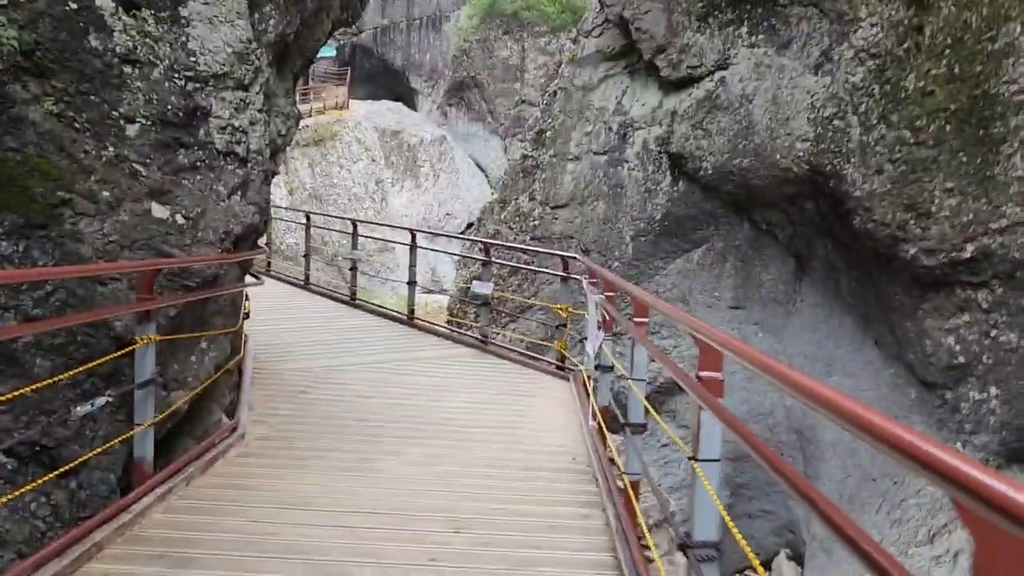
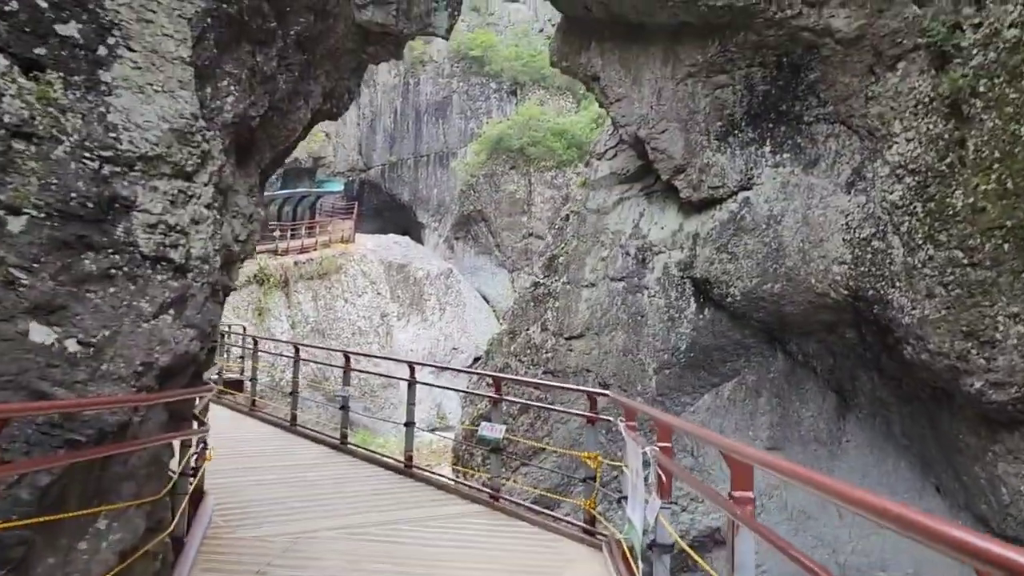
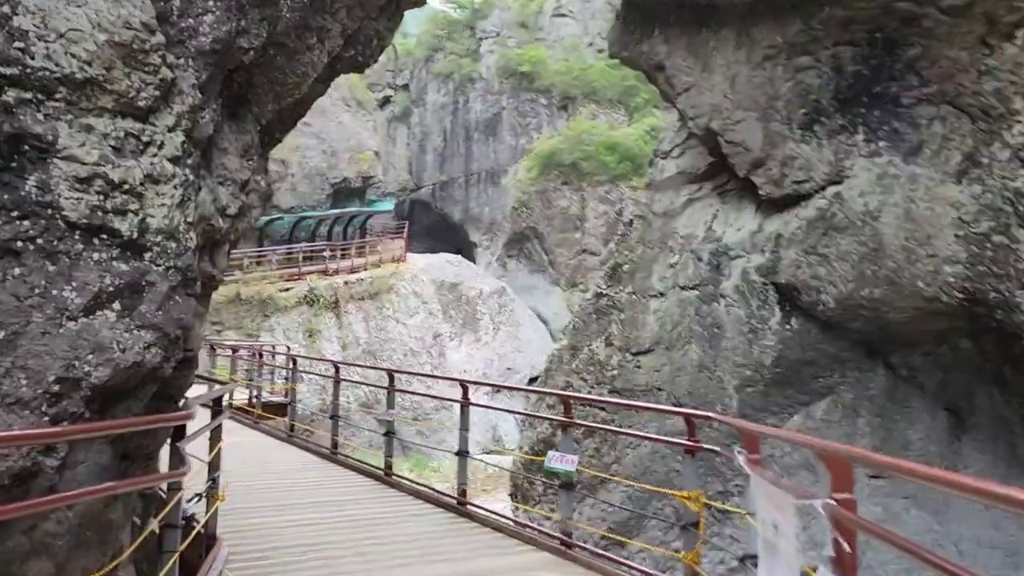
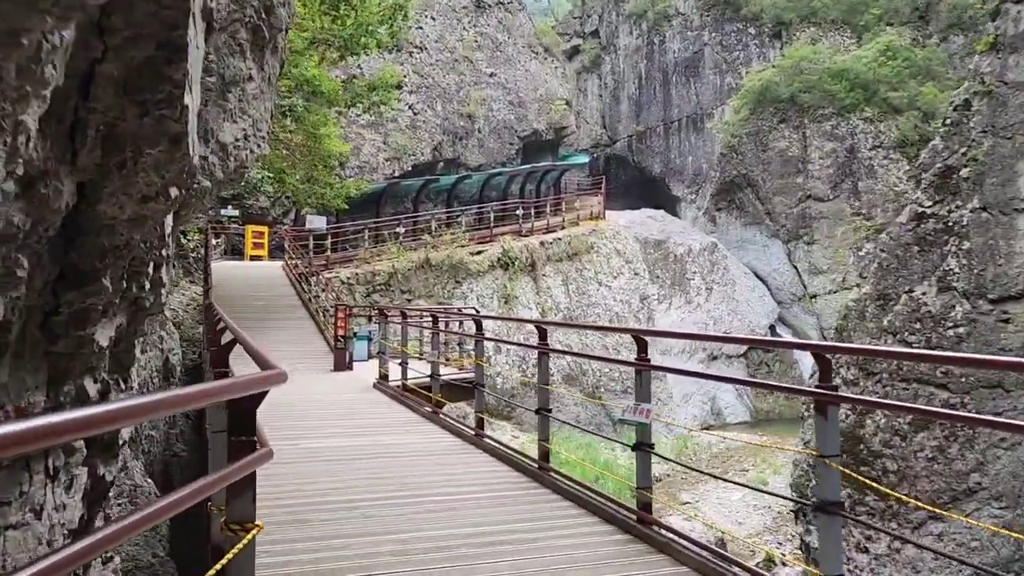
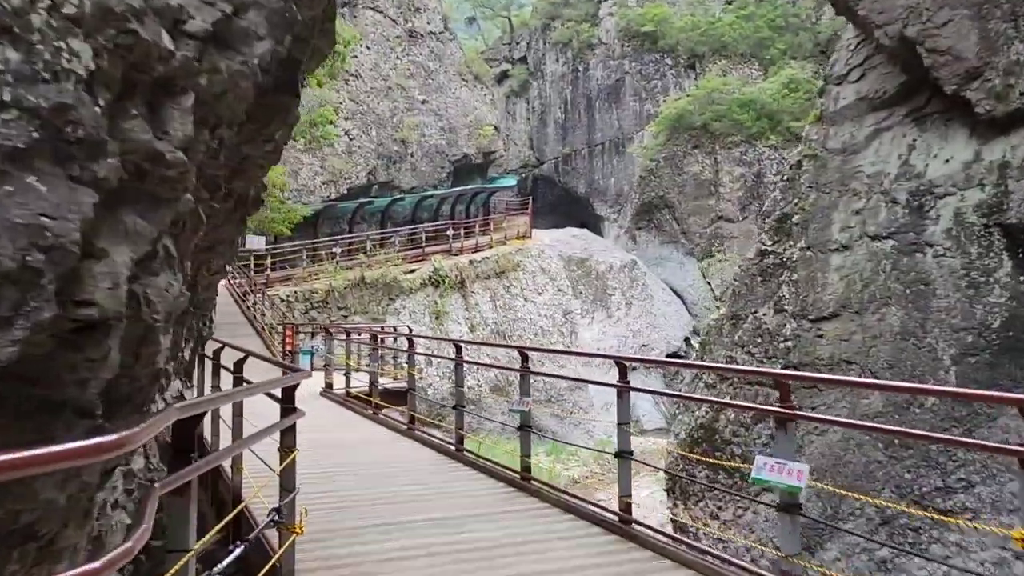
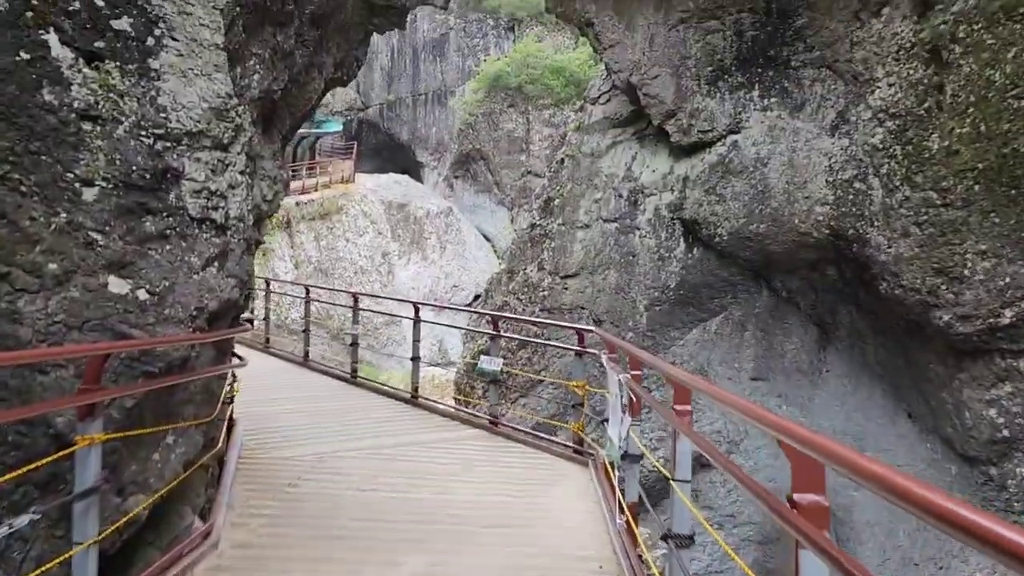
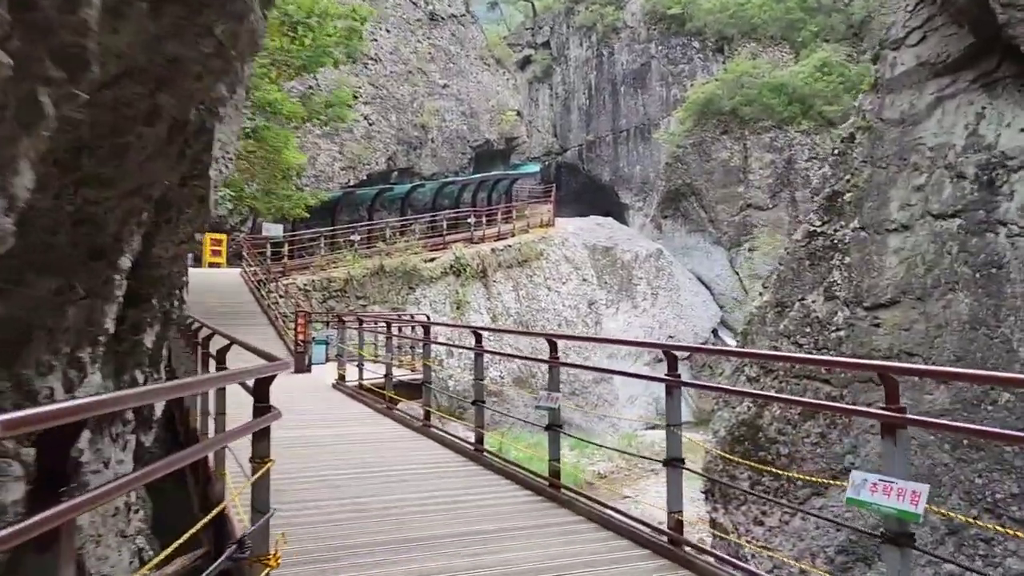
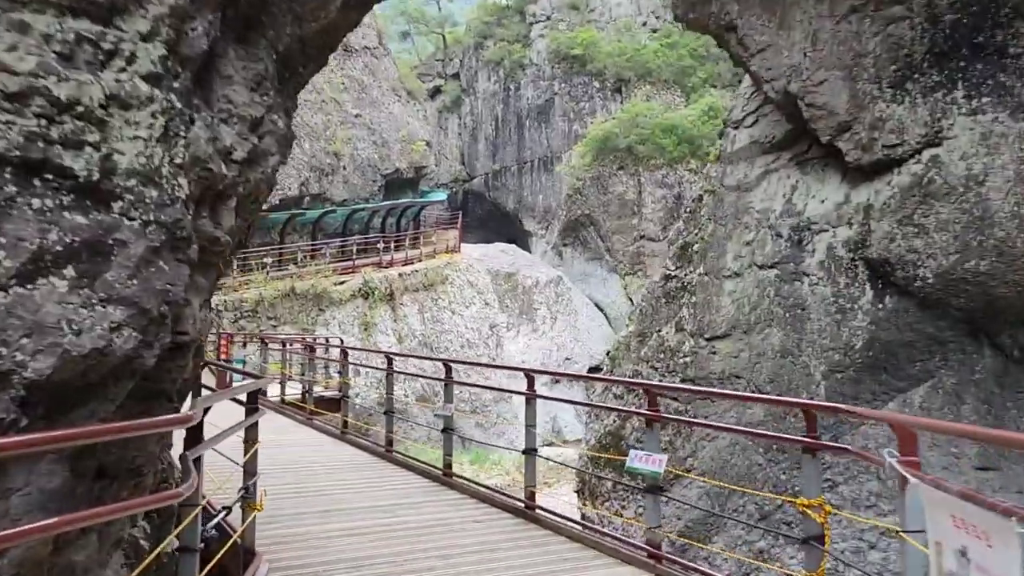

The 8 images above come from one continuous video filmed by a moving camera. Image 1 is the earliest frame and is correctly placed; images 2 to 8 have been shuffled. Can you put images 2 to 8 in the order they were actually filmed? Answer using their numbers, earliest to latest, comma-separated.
6, 2, 3, 8, 5, 7, 4
